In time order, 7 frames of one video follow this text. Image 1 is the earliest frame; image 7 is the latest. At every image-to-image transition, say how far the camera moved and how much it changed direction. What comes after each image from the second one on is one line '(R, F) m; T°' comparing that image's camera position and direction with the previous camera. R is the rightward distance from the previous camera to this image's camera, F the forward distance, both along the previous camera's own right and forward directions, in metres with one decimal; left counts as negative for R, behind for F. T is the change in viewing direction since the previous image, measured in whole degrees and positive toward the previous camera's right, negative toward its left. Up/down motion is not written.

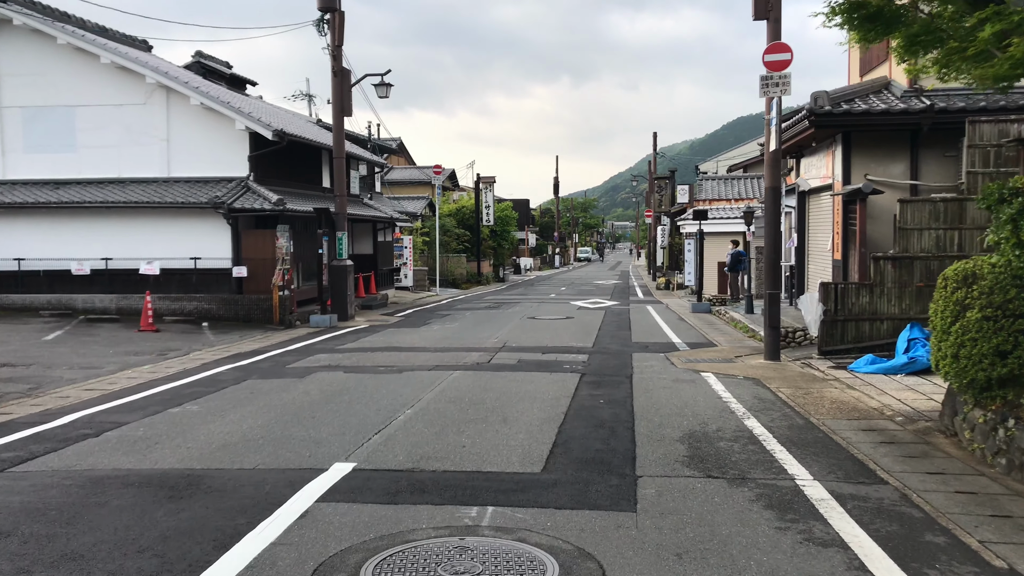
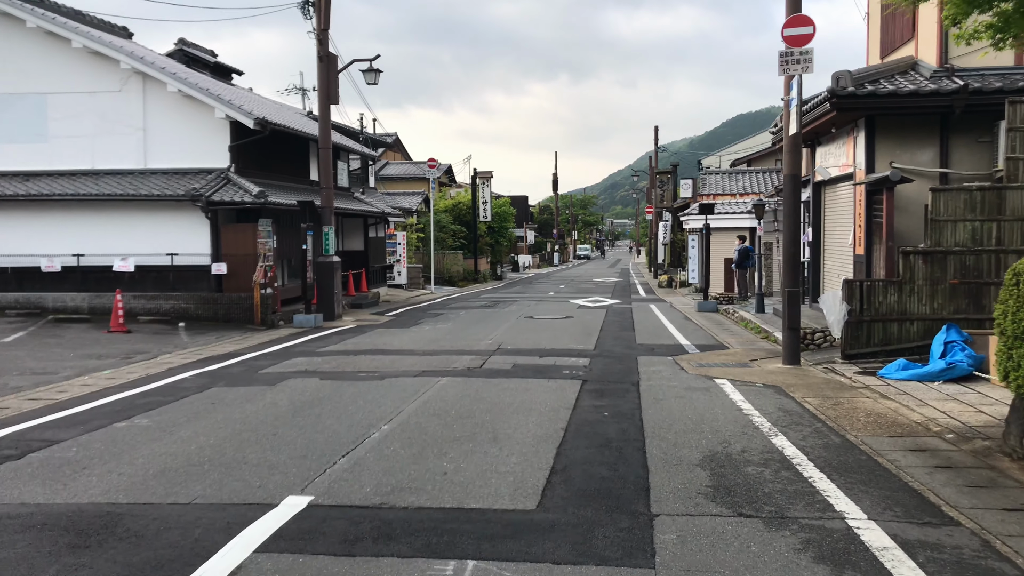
(+0.1, +1.0) m; 0°
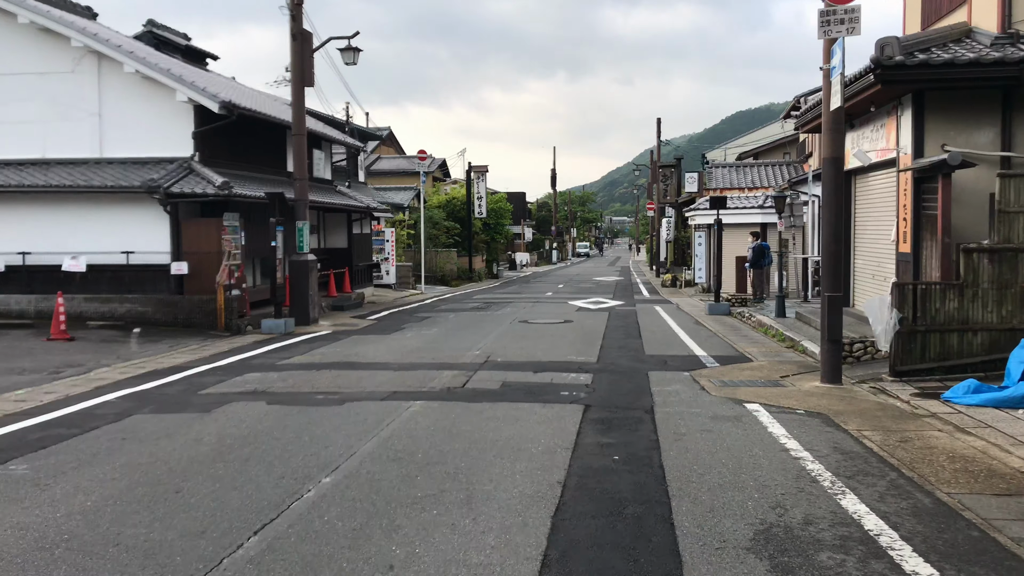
(+0.1, +1.6) m; 0°
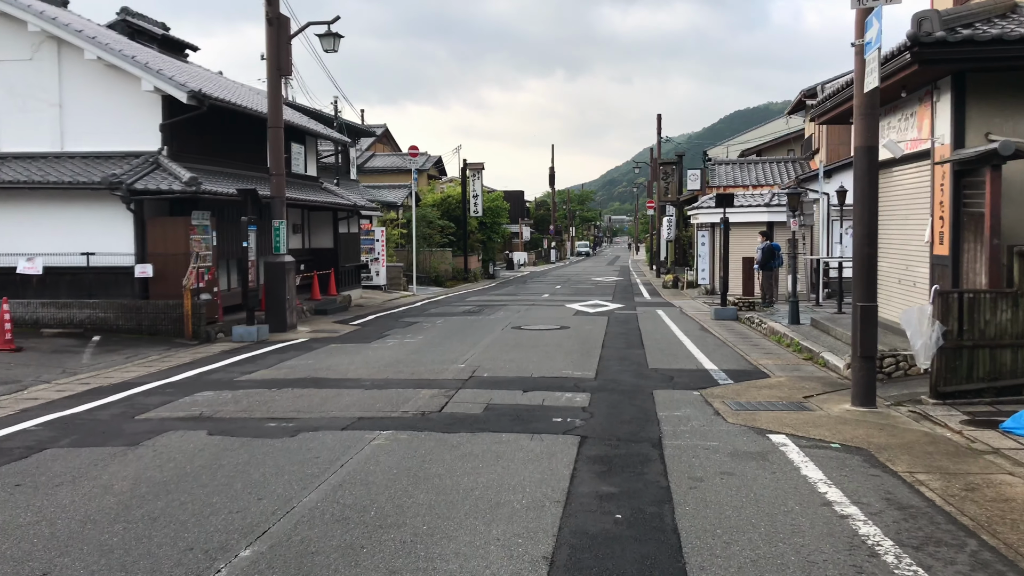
(+0.2, +1.2) m; 0°
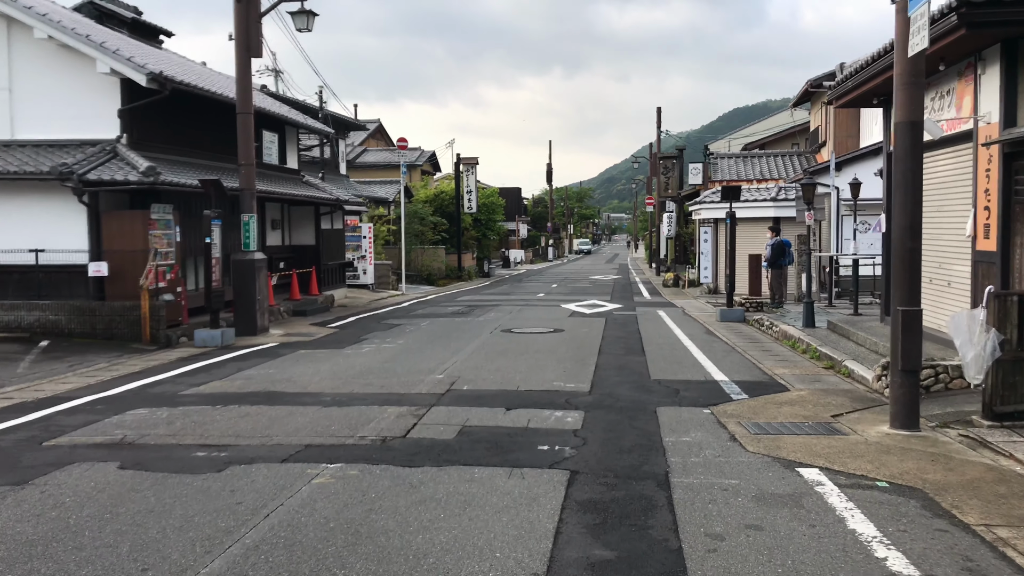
(+0.2, +1.2) m; 0°
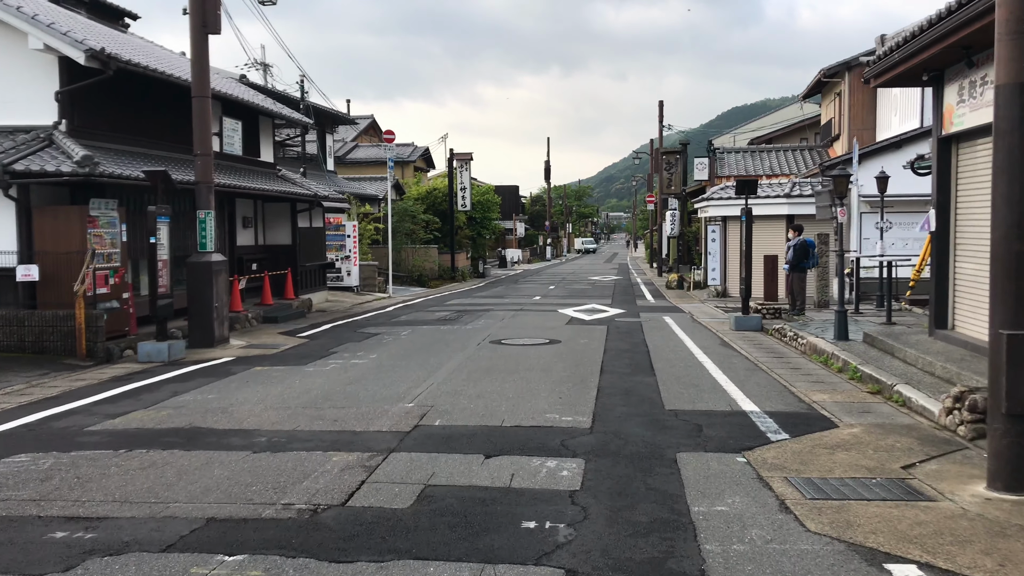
(+0.2, +1.6) m; 0°
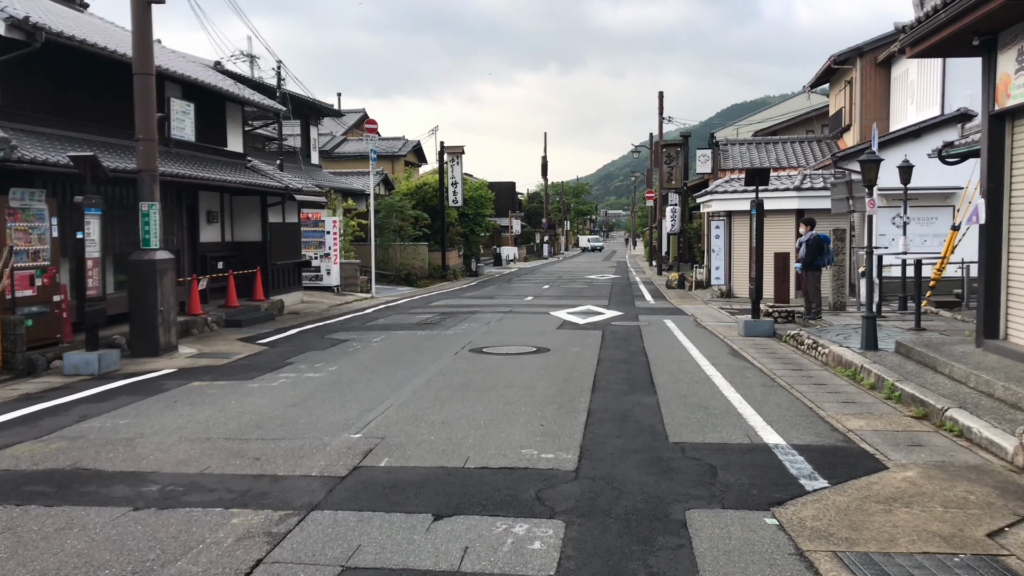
(+0.3, +1.4) m; 0°
